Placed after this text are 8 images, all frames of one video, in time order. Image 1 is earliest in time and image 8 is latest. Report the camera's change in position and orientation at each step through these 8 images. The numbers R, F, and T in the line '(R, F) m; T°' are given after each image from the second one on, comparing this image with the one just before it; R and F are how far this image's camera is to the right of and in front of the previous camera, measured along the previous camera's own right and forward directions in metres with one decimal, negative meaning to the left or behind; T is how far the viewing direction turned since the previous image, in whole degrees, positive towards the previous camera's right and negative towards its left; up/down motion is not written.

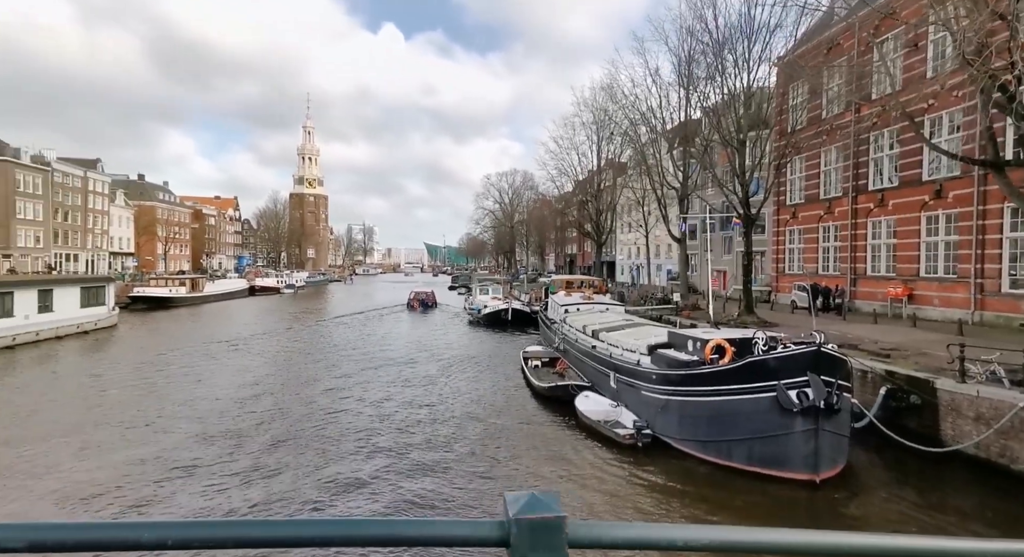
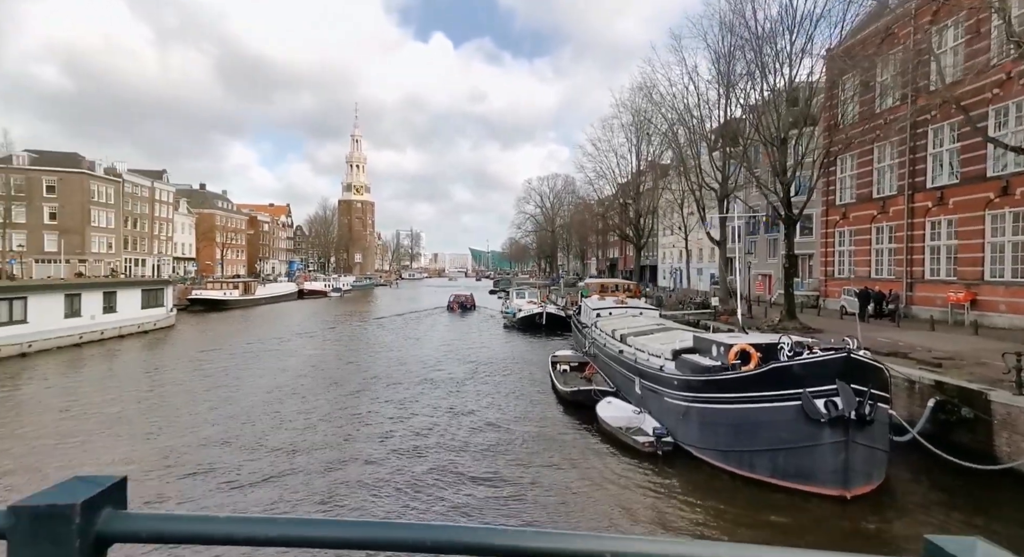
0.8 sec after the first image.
(+0.9, +0.2) m; -5°
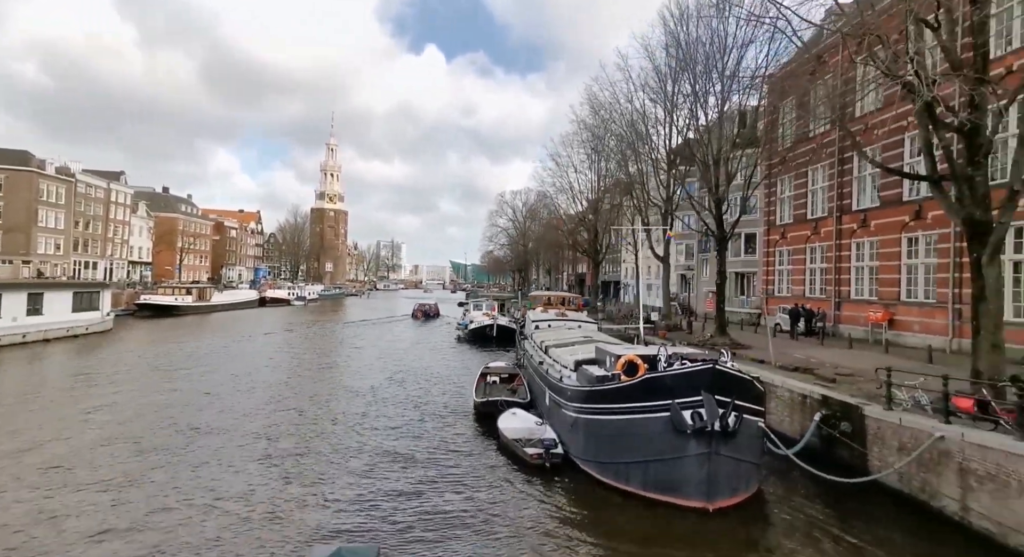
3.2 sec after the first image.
(+2.4, 0.0) m; +2°
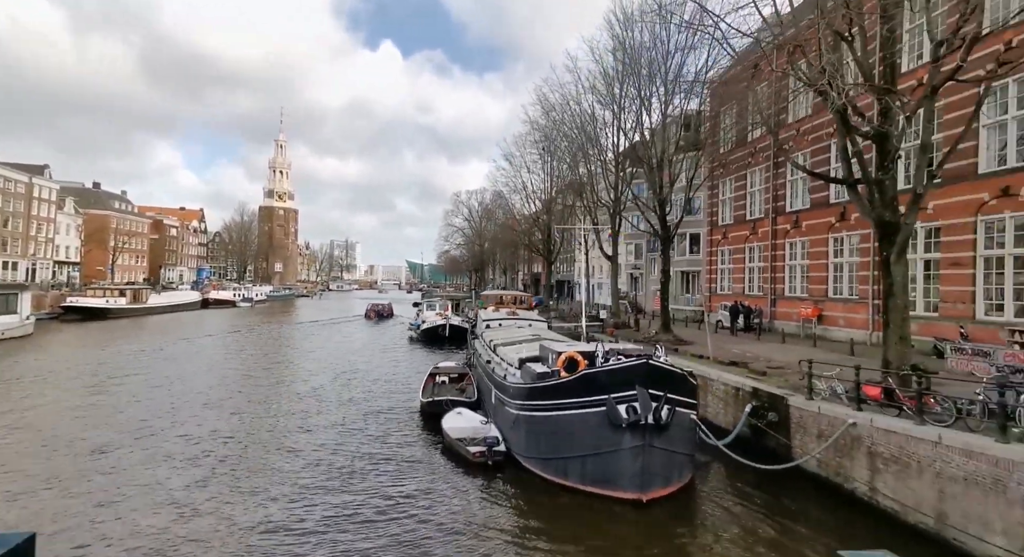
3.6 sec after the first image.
(+0.4, -0.1) m; +5°
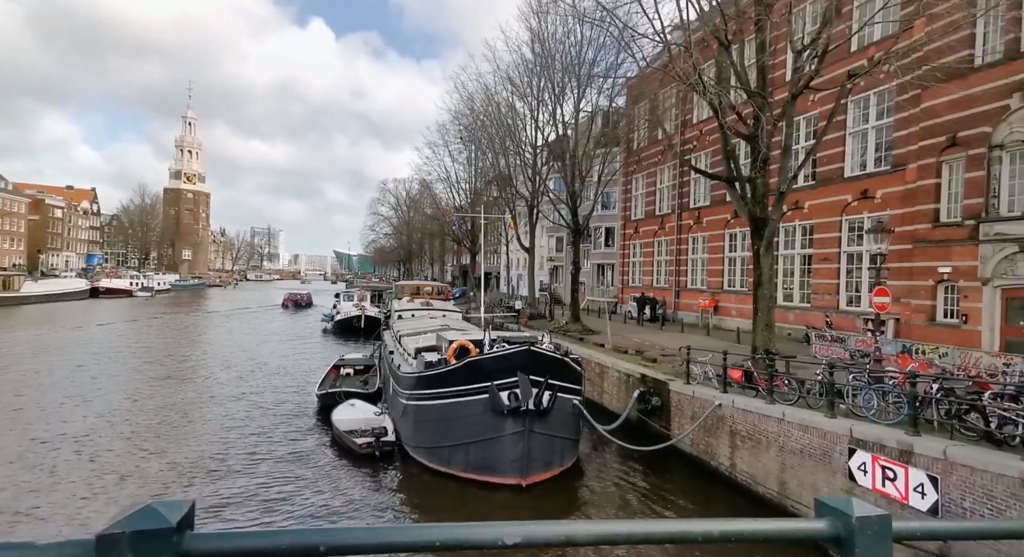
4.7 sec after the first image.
(+1.1, 0.0) m; +7°
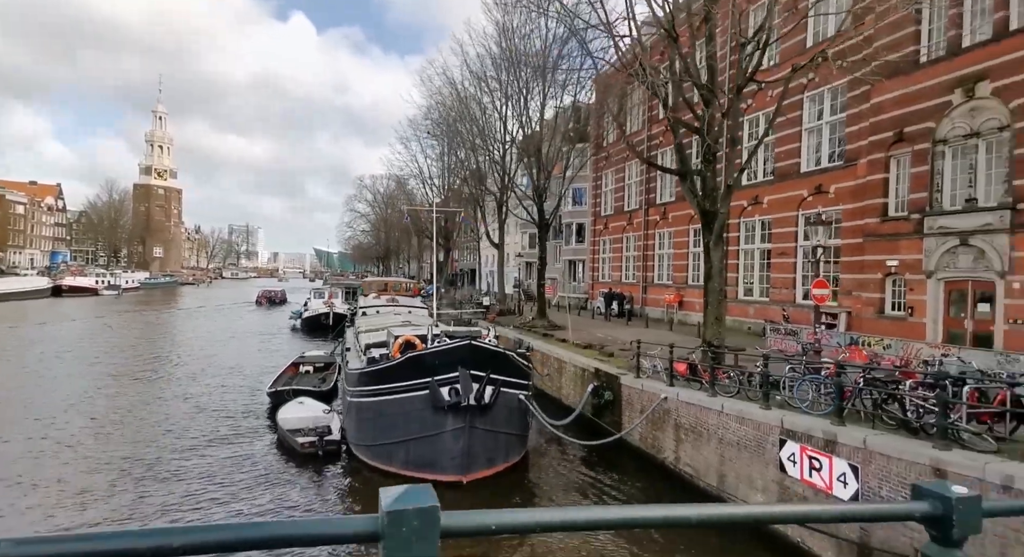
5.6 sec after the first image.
(+0.9, +0.2) m; +2°
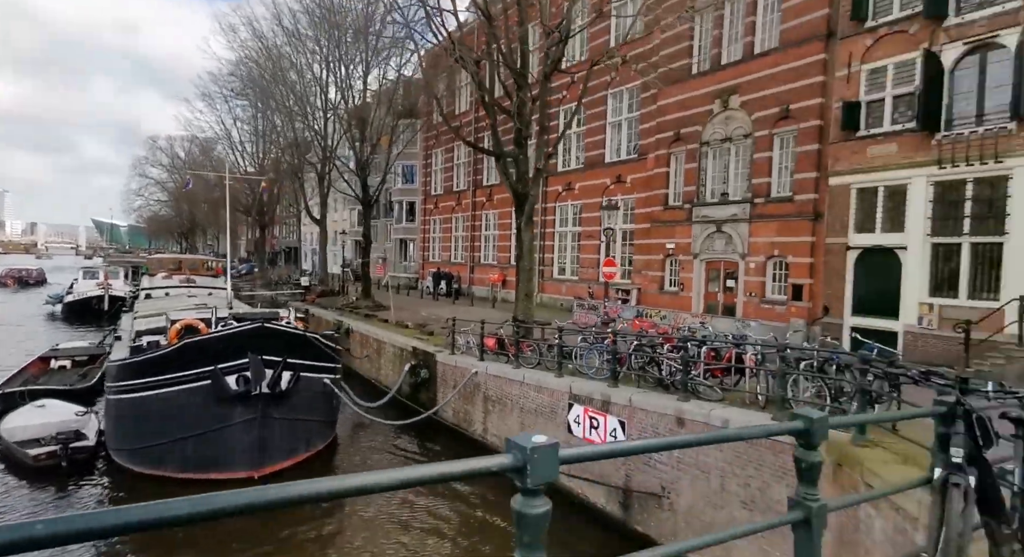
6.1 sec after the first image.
(+0.6, 0.0) m; +18°
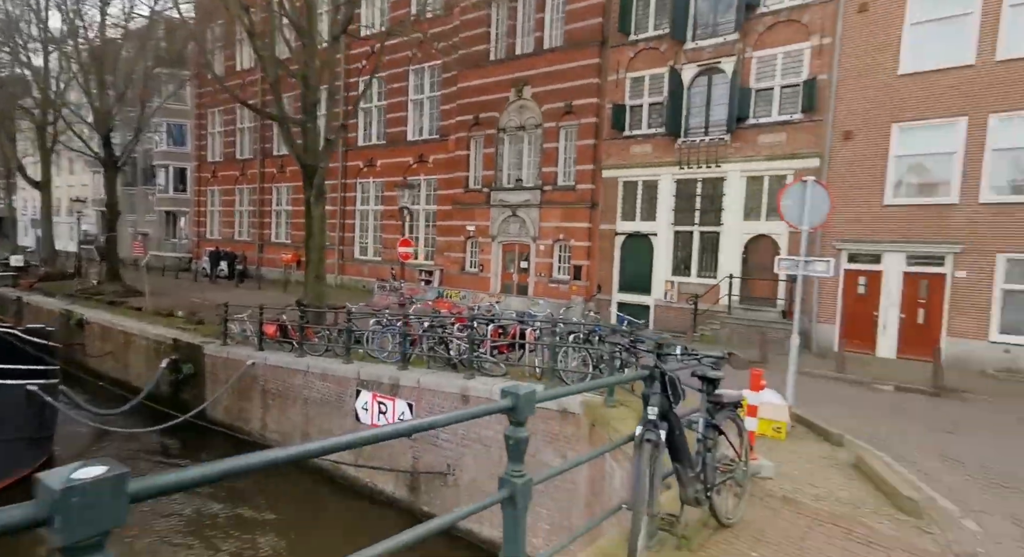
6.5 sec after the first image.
(+0.4, +0.1) m; +20°
